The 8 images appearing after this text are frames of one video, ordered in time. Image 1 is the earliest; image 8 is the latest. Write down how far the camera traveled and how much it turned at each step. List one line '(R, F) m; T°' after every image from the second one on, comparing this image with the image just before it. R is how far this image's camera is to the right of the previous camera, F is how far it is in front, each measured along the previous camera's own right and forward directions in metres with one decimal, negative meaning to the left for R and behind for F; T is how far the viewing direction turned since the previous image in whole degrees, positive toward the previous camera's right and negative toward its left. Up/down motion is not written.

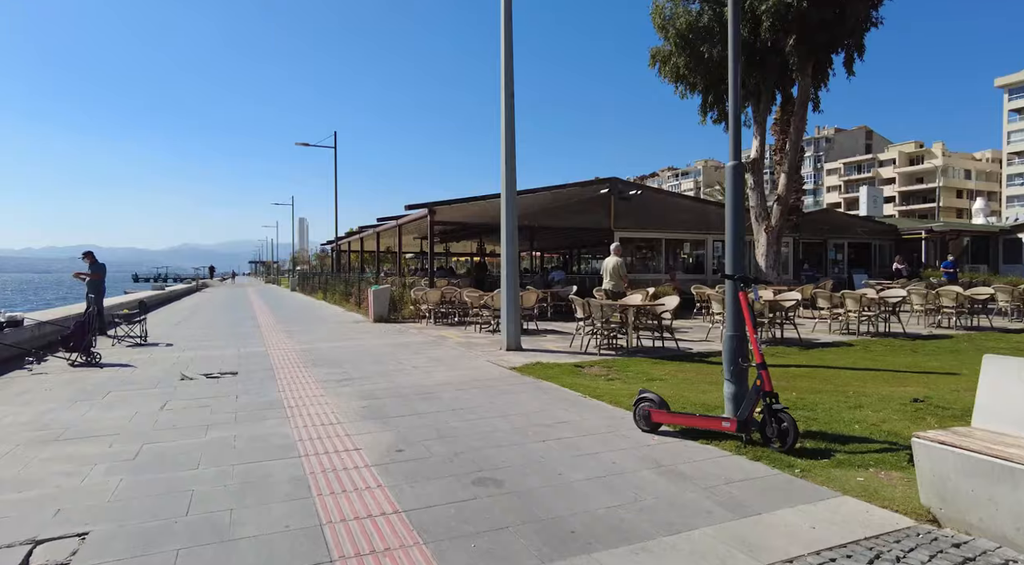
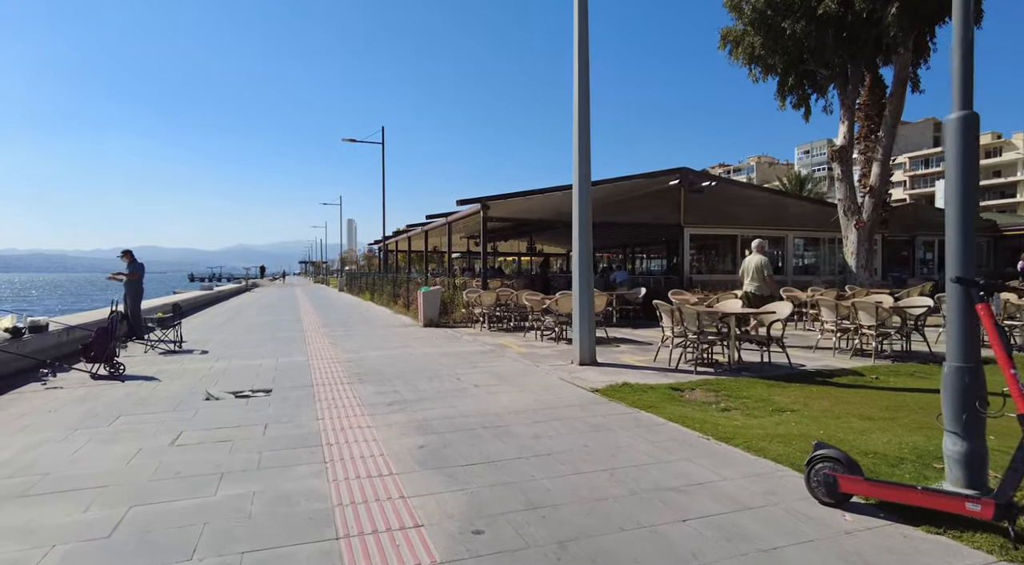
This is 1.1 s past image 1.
(-0.5, +1.4) m; -4°
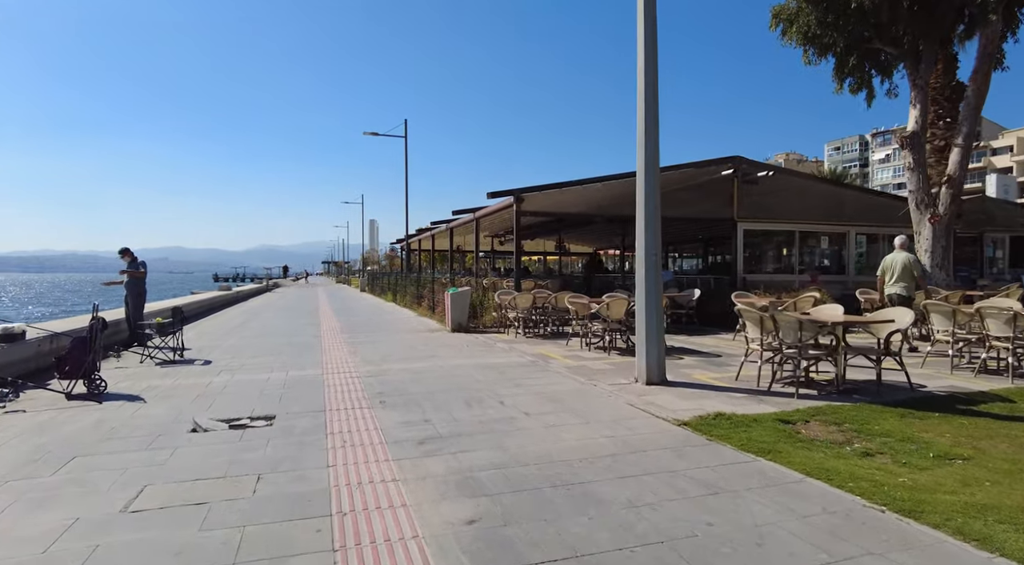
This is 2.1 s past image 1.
(-0.4, +1.4) m; -2°
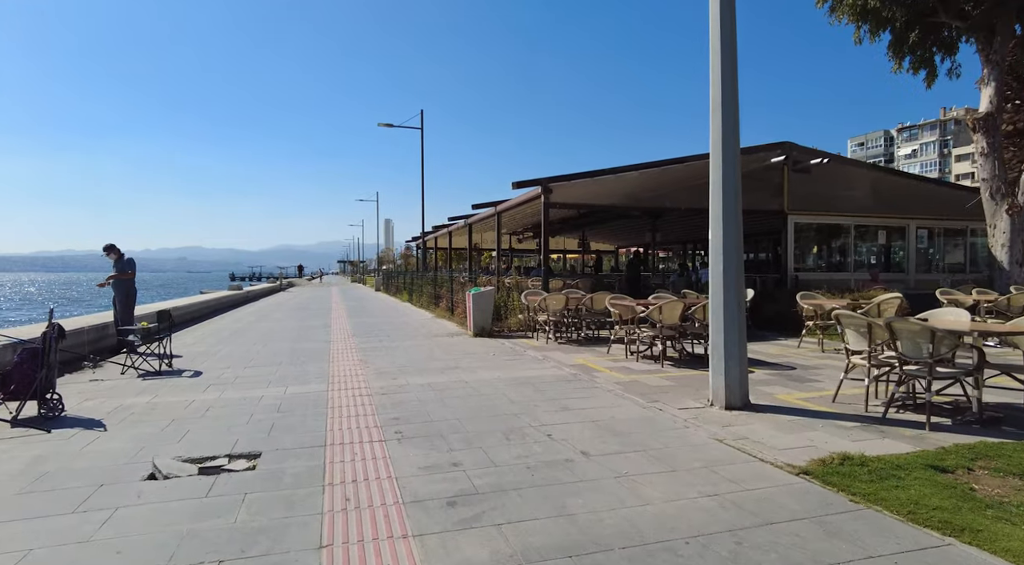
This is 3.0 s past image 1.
(-0.3, +1.4) m; -1°
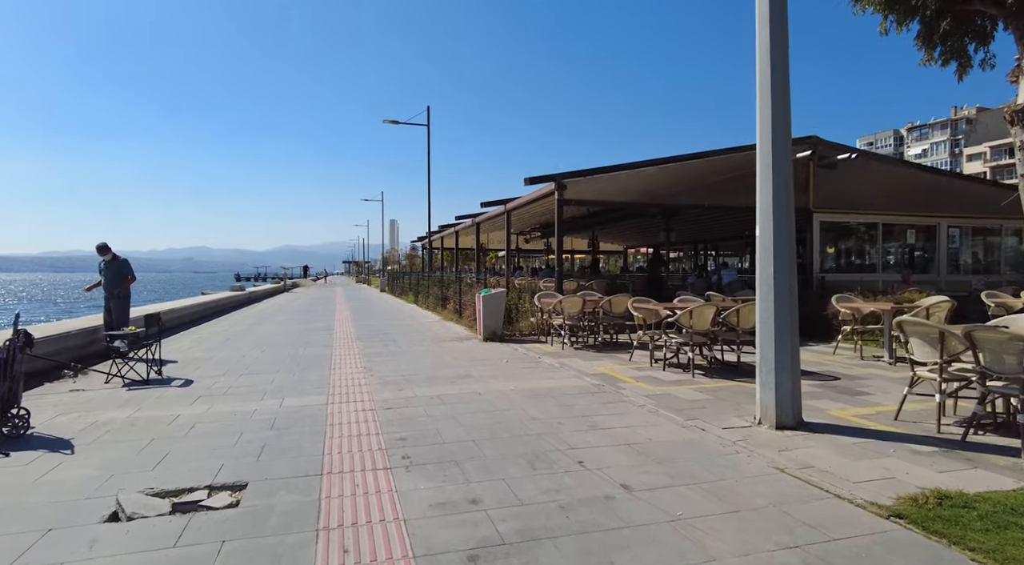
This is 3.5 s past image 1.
(-0.2, +0.7) m; 0°
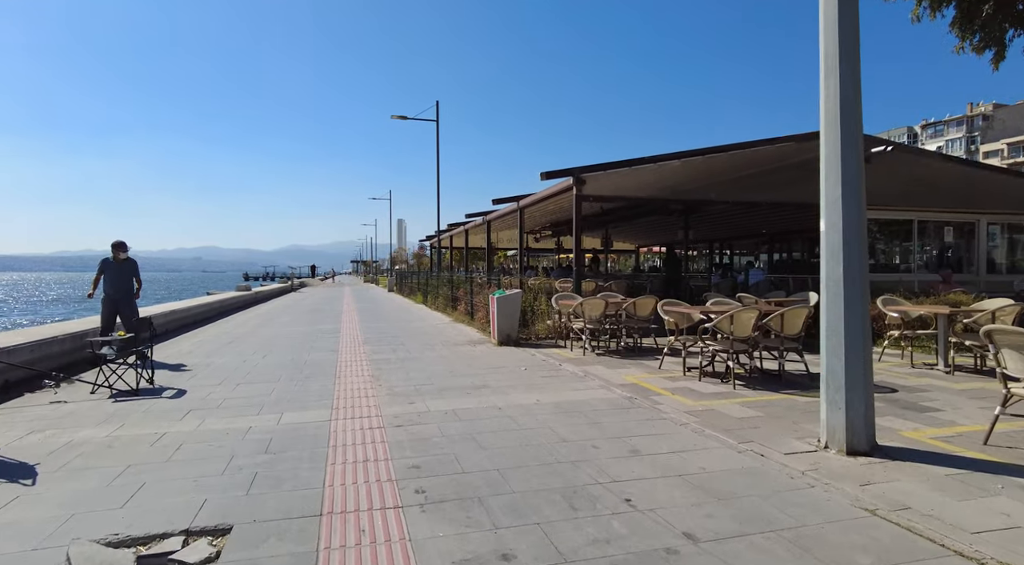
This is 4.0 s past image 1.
(-0.2, +0.7) m; -1°
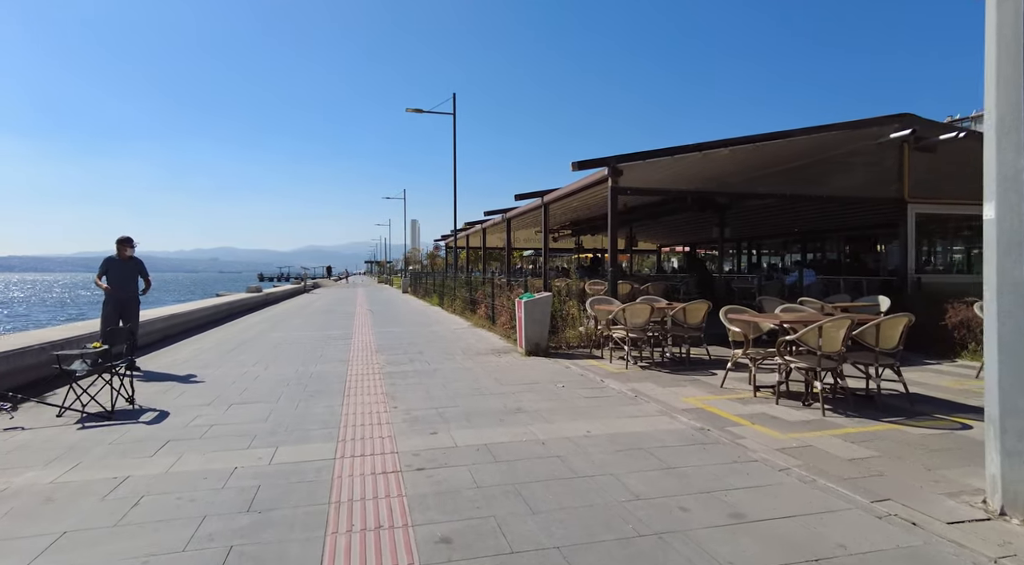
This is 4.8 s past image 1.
(-0.3, +1.1) m; -1°
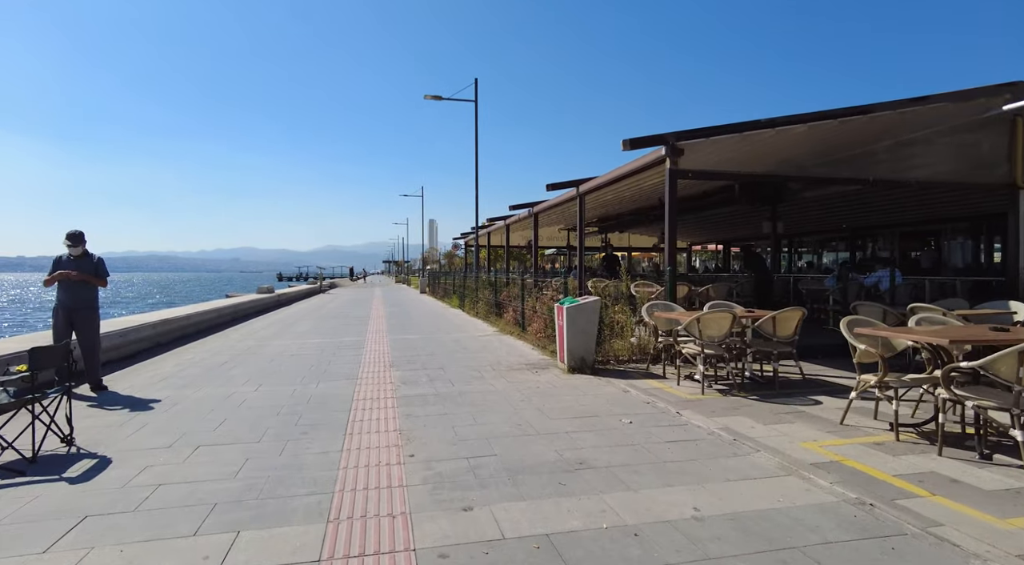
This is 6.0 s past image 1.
(-0.3, +1.7) m; -2°
